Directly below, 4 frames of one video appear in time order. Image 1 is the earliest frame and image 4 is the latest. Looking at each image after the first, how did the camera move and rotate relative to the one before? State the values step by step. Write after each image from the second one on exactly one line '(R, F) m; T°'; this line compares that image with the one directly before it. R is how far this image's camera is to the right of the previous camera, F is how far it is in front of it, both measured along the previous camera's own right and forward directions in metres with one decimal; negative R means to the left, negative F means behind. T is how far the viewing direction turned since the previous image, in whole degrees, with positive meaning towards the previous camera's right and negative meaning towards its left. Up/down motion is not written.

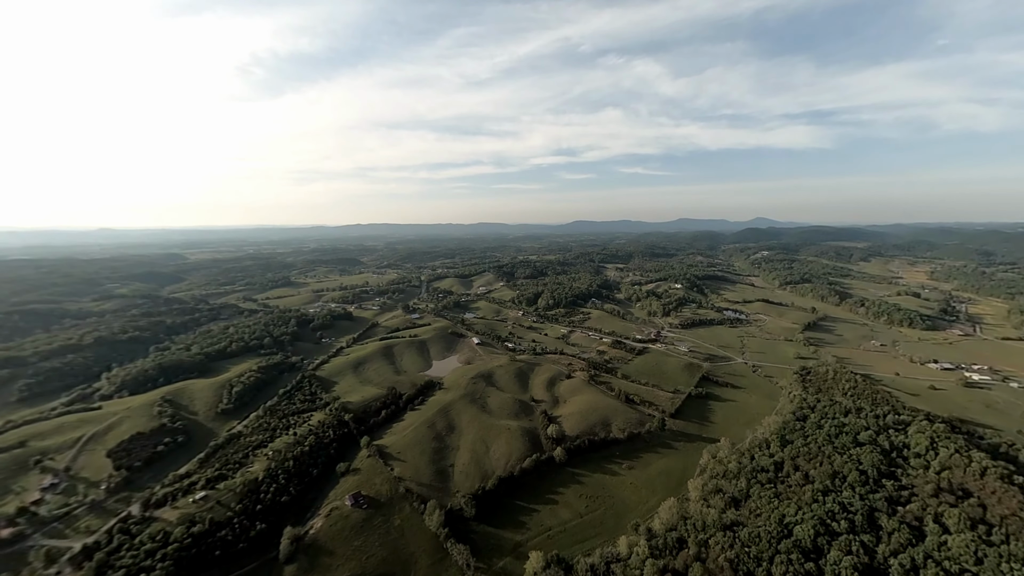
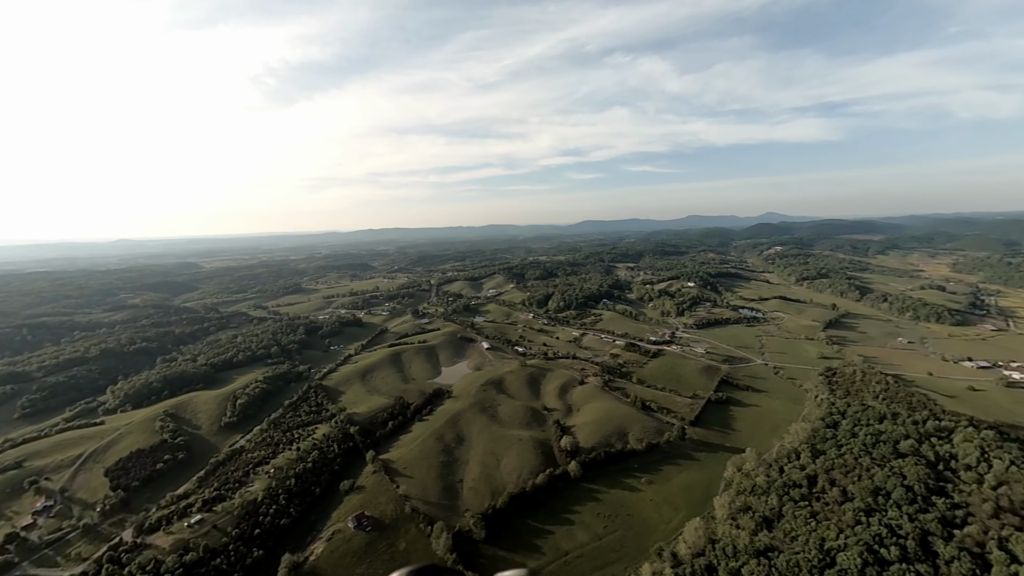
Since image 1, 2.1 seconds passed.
(+0.2, +2.4) m; -1°
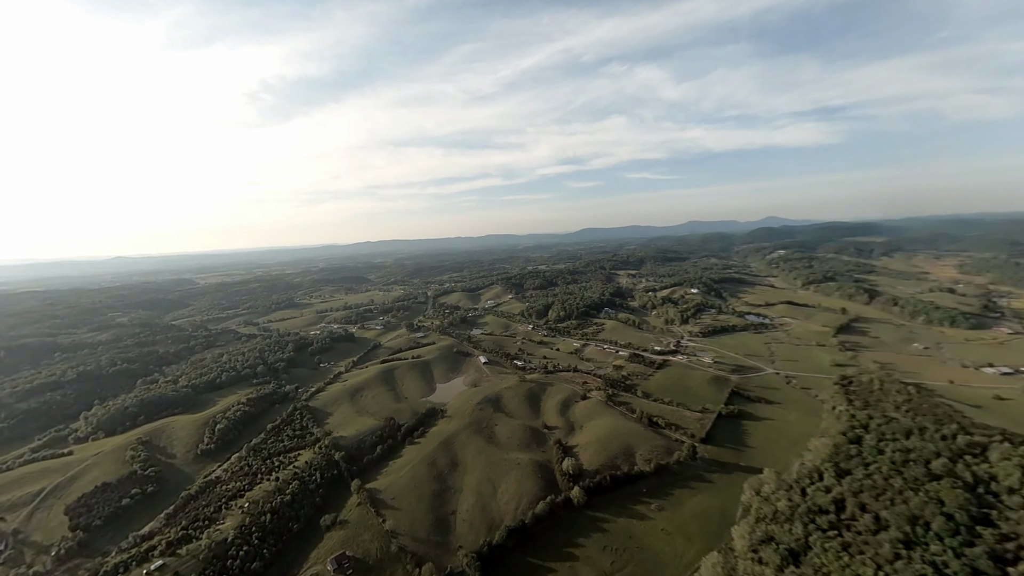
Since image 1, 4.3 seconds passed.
(+0.5, +3.3) m; 0°
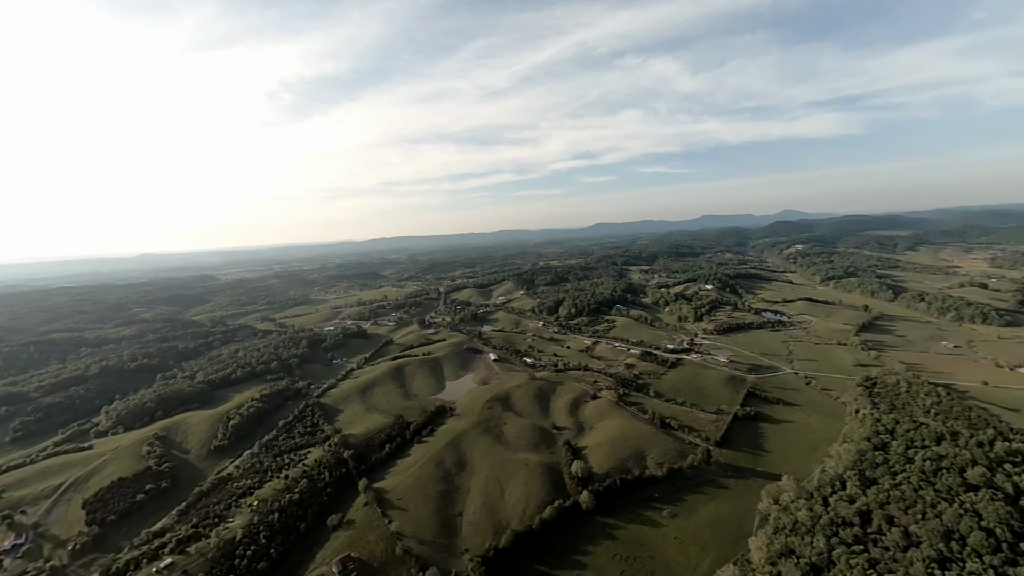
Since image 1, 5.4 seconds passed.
(+0.7, +0.9) m; -2°
